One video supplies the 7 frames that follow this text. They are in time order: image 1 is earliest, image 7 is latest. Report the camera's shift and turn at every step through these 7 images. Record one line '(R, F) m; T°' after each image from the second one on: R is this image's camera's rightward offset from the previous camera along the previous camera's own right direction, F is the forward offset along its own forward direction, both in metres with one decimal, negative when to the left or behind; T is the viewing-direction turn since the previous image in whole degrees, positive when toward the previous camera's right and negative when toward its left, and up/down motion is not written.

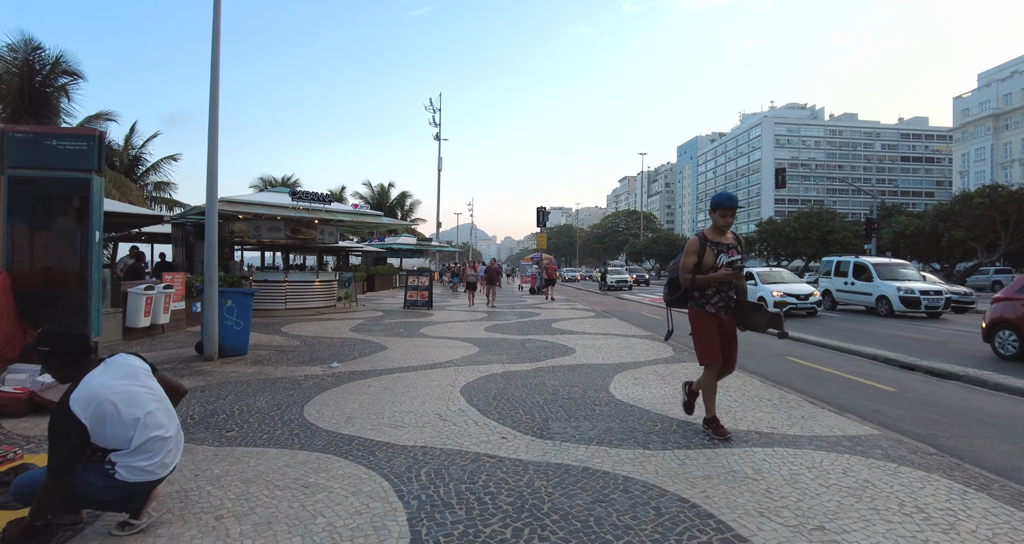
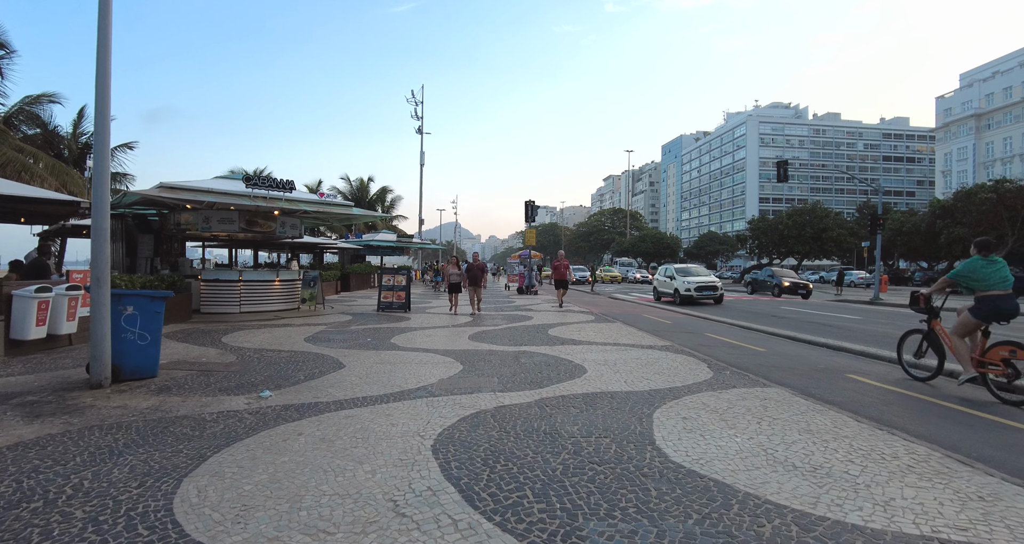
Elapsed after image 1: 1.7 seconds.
(-0.1, +1.9) m; +2°
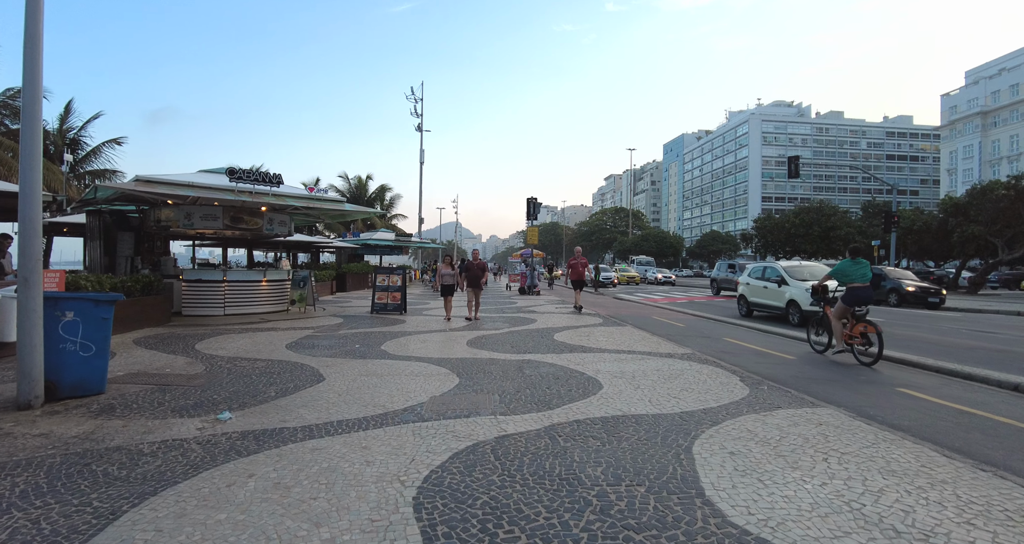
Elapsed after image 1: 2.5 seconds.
(0.0, +0.9) m; 0°
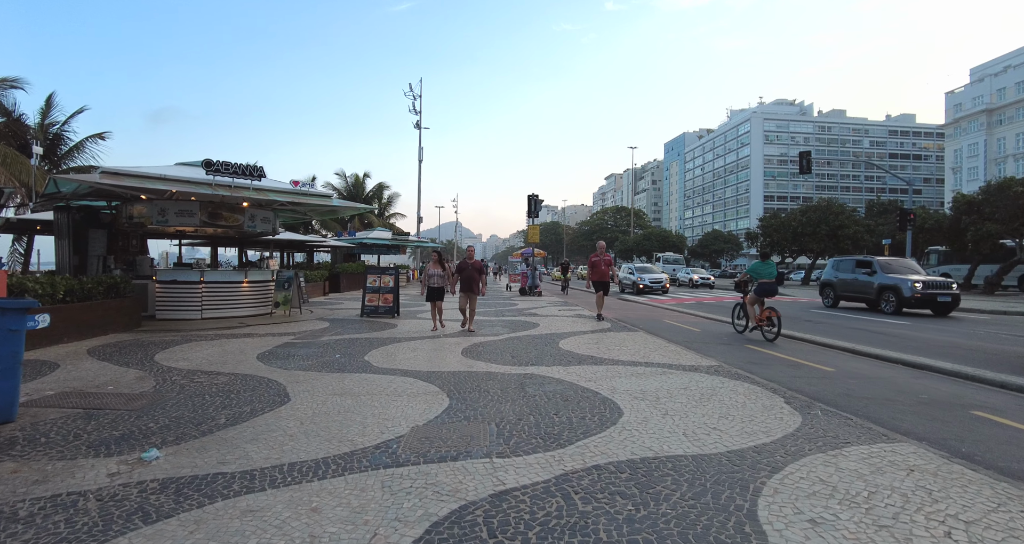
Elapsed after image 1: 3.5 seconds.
(0.0, +1.0) m; 0°
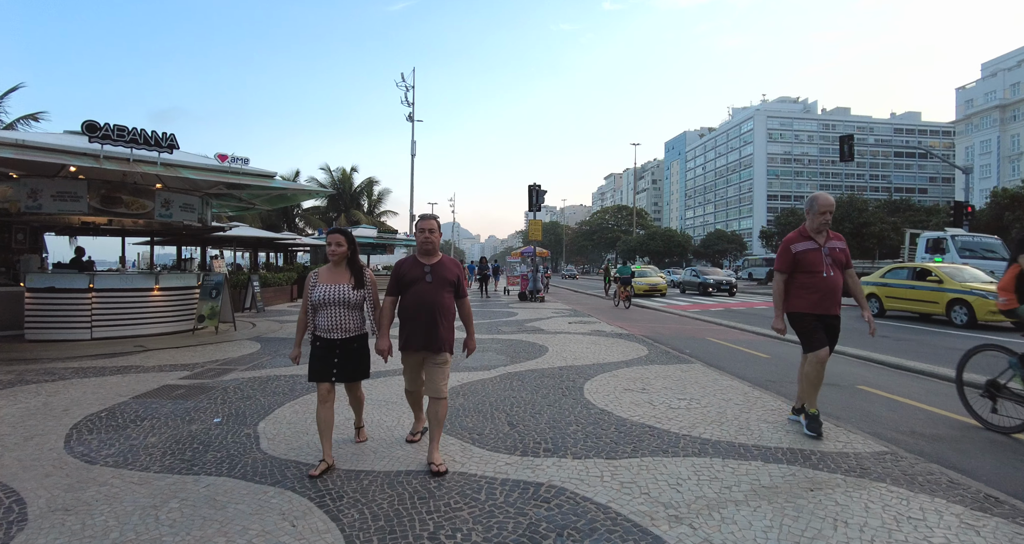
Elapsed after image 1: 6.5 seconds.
(0.0, +3.3) m; 0°
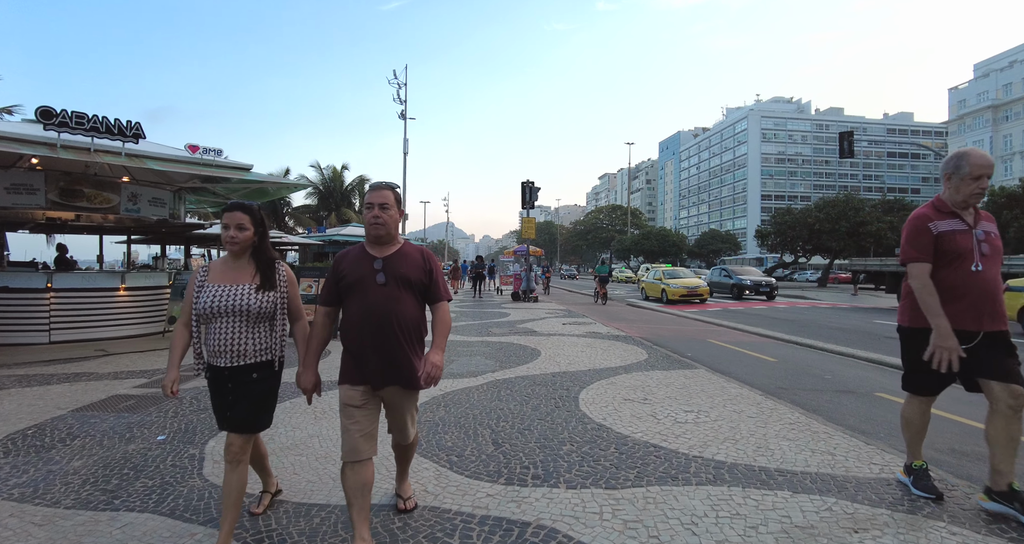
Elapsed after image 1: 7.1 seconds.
(+0.1, +0.6) m; +1°
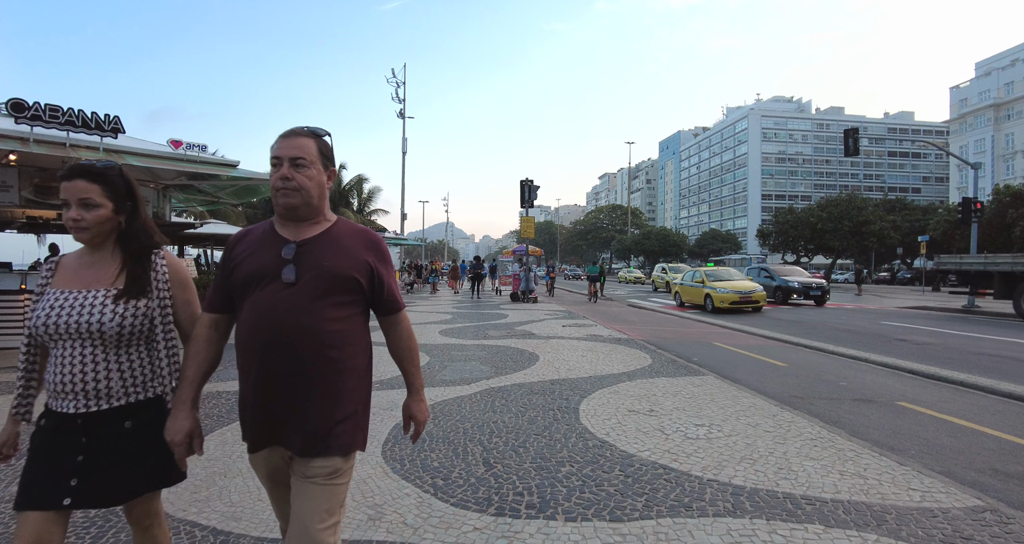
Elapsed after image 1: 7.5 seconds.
(+0.1, +0.4) m; 0°
